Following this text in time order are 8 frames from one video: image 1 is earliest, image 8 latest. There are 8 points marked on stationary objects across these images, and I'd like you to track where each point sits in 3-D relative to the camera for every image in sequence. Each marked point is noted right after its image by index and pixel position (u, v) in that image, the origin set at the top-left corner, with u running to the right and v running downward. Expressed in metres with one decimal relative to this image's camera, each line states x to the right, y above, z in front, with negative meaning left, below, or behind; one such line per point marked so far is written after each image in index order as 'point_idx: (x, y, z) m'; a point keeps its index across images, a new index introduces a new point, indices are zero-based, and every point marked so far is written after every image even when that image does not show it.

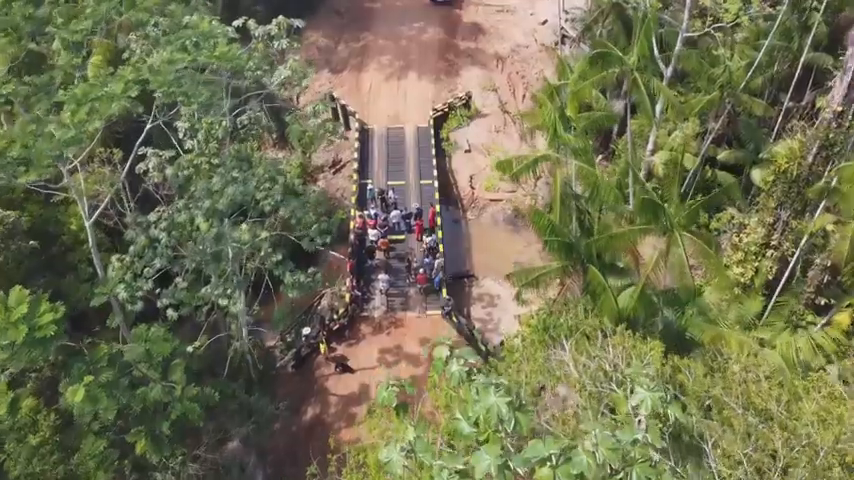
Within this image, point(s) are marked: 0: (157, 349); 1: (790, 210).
0: (-5.0, -2.0, +12.8) m
1: (+9.9, +0.8, +18.7) m
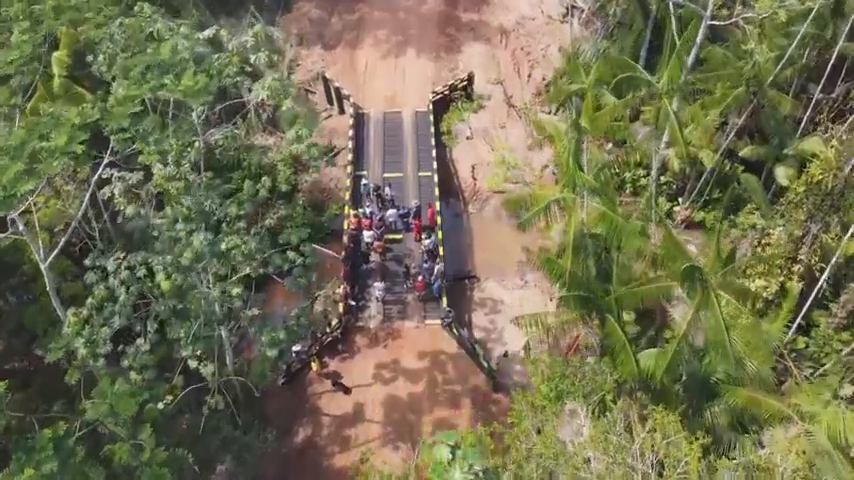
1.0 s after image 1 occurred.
0: (-5.1, -2.8, +11.5) m
1: (+9.8, +0.4, +17.1) m
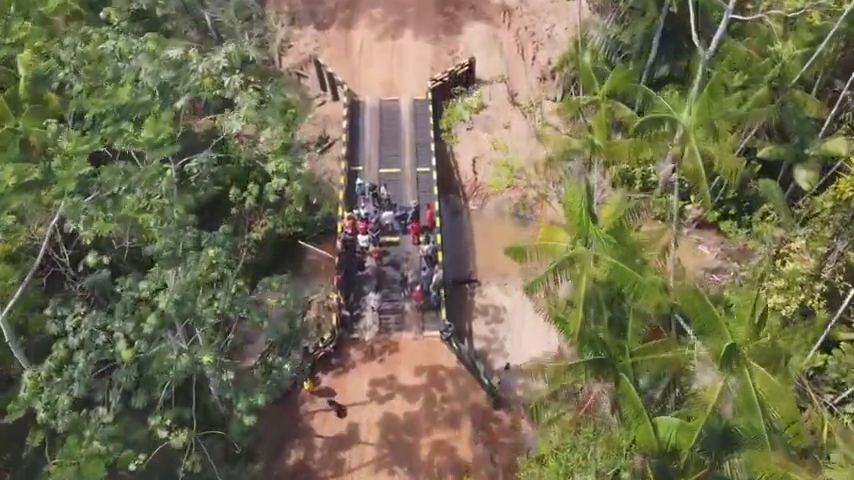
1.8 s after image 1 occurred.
0: (-5.1, -3.5, +10.5) m
1: (+9.8, 0.0, +15.9) m
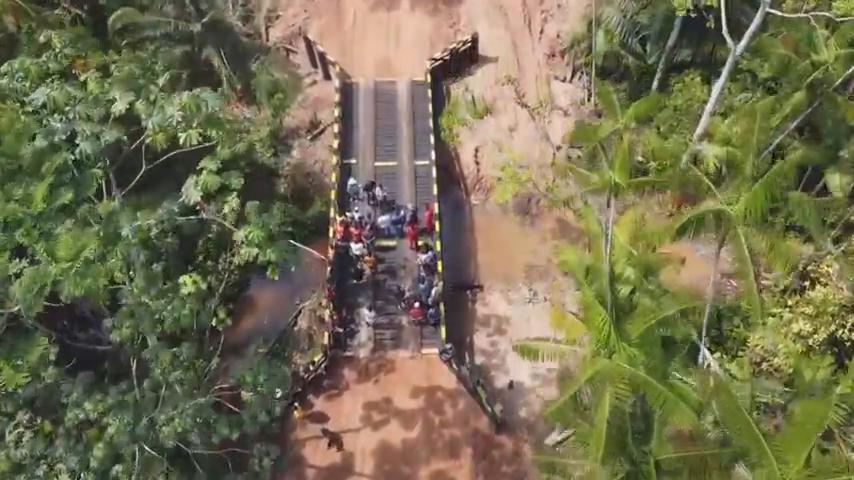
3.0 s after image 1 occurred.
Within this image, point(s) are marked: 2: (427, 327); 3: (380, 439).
0: (-5.2, -4.7, +9.4) m
1: (+9.7, -0.6, +14.5) m
2: (0.0, -2.4, +18.7) m
3: (-1.2, -5.0, +17.2) m
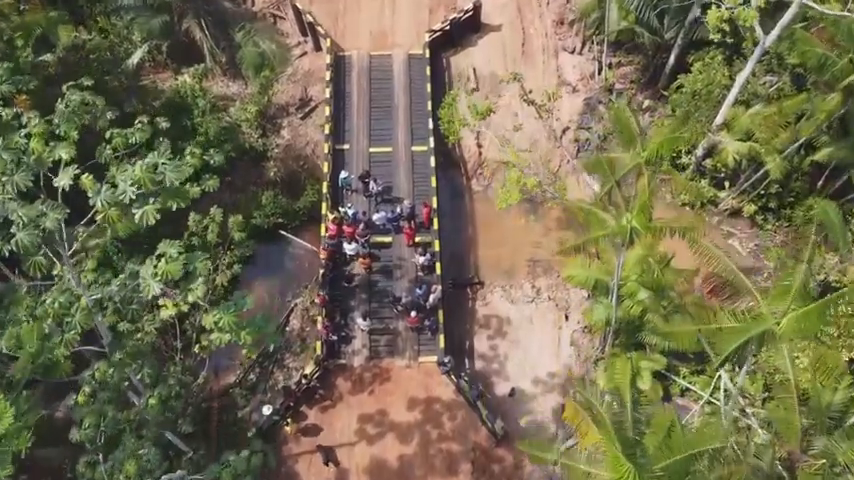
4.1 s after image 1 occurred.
0: (-5.3, -5.7, +8.8) m
1: (+9.7, -1.1, +13.4) m
2: (0.0, -2.4, +17.8) m
3: (-1.3, -5.2, +16.6) m
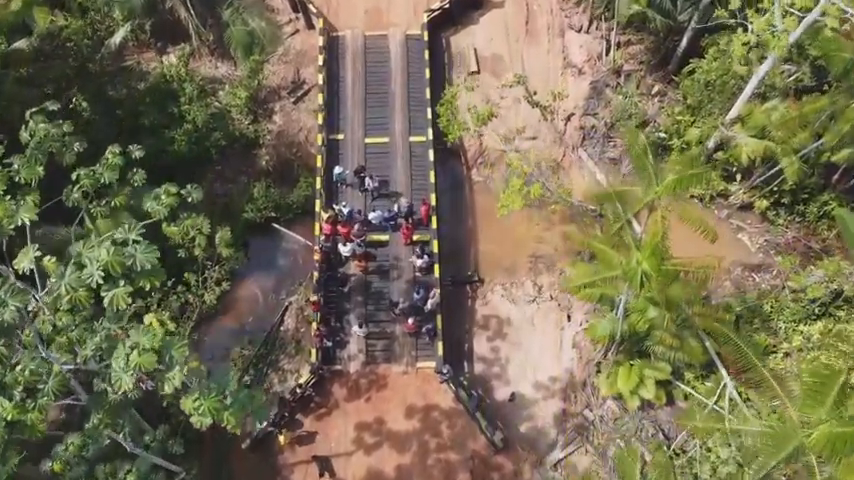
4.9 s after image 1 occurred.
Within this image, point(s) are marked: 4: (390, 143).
0: (-5.3, -6.4, +8.6) m
1: (+9.6, -1.5, +12.8) m
2: (-0.1, -2.5, +17.3) m
3: (-1.3, -5.3, +16.3) m
4: (-1.1, +2.7, +19.4) m
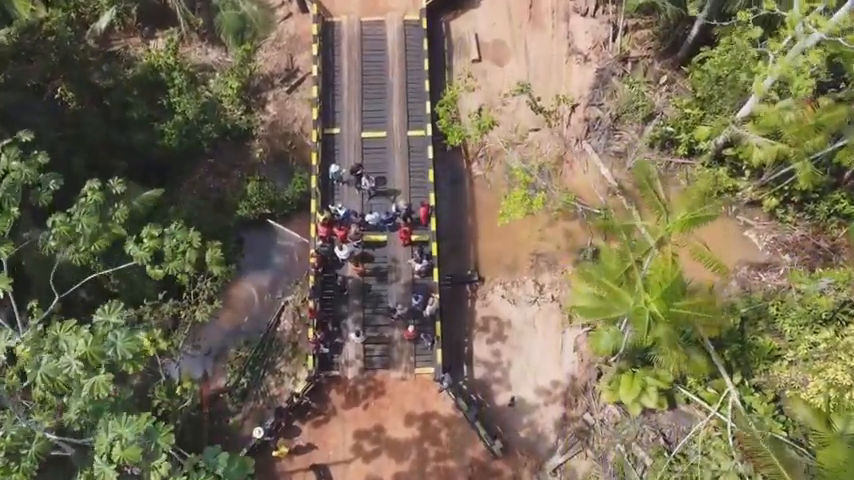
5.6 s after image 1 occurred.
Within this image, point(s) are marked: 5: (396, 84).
0: (-5.3, -7.1, +8.5) m
1: (+9.6, -1.9, +12.4) m
2: (-0.1, -2.6, +17.0) m
3: (-1.3, -5.5, +16.2) m
4: (-1.1, +2.8, +18.7) m
5: (-0.9, +4.3, +19.2) m
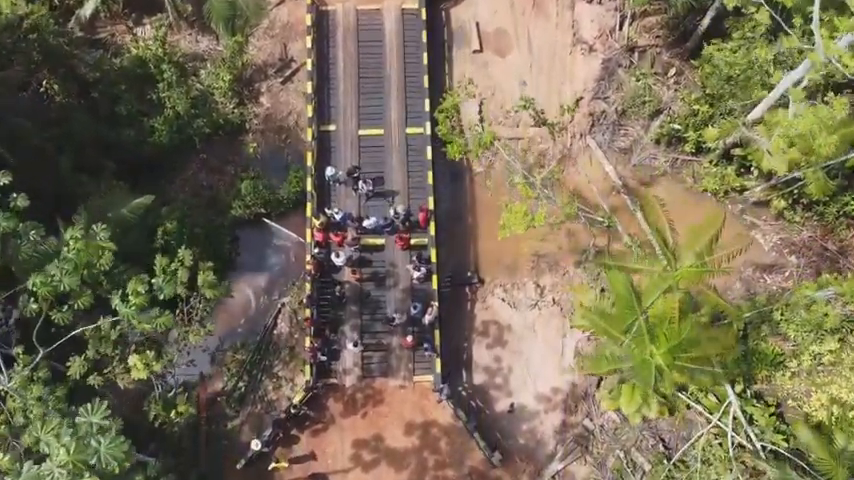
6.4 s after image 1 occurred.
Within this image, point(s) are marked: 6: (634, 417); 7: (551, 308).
0: (-5.4, -7.8, +8.6) m
1: (+9.6, -2.4, +12.2) m
2: (-0.2, -2.7, +16.7) m
3: (-1.4, -5.7, +16.2) m
4: (-1.1, +2.7, +18.1) m
5: (-0.9, +4.3, +18.5) m
6: (+4.9, -4.2, +16.3) m
7: (+3.3, -1.8, +18.2) m
